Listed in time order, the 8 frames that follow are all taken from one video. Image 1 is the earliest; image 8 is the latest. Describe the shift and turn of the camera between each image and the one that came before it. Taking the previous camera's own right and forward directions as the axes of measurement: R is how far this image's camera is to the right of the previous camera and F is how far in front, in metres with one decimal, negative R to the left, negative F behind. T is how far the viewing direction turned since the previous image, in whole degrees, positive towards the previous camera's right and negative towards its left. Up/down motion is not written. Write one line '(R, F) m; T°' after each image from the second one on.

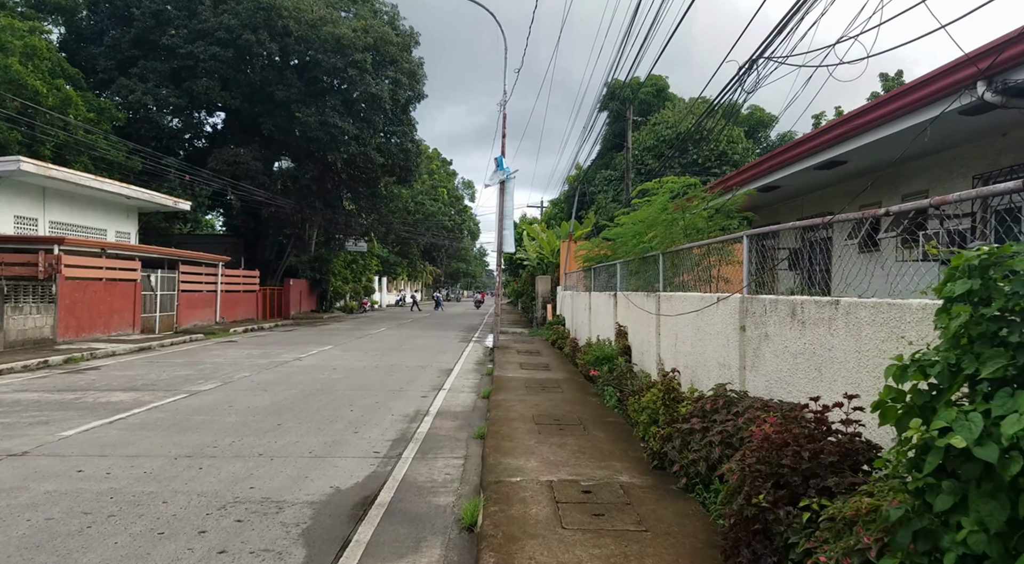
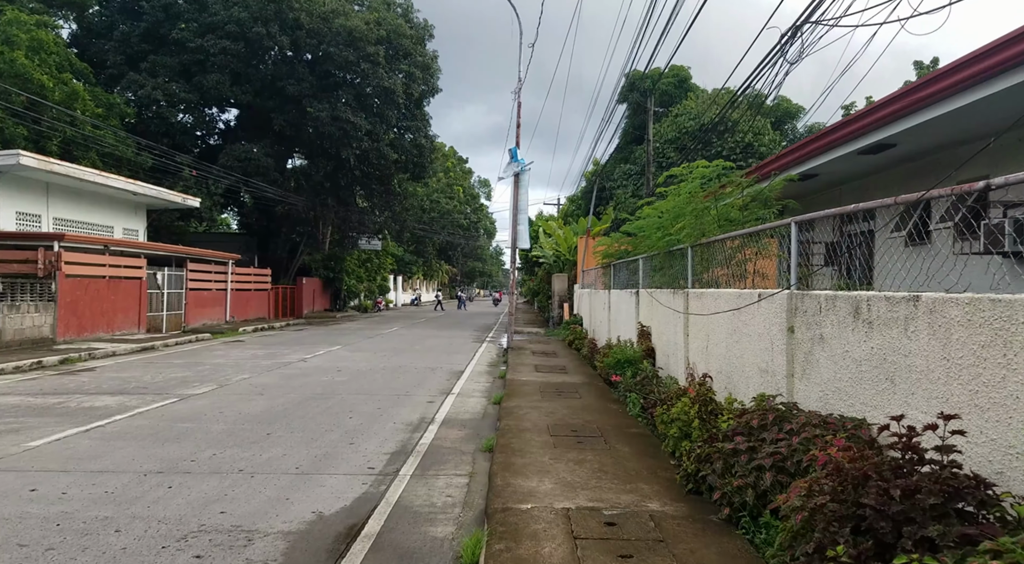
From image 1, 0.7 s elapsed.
(0.0, +0.7) m; -2°
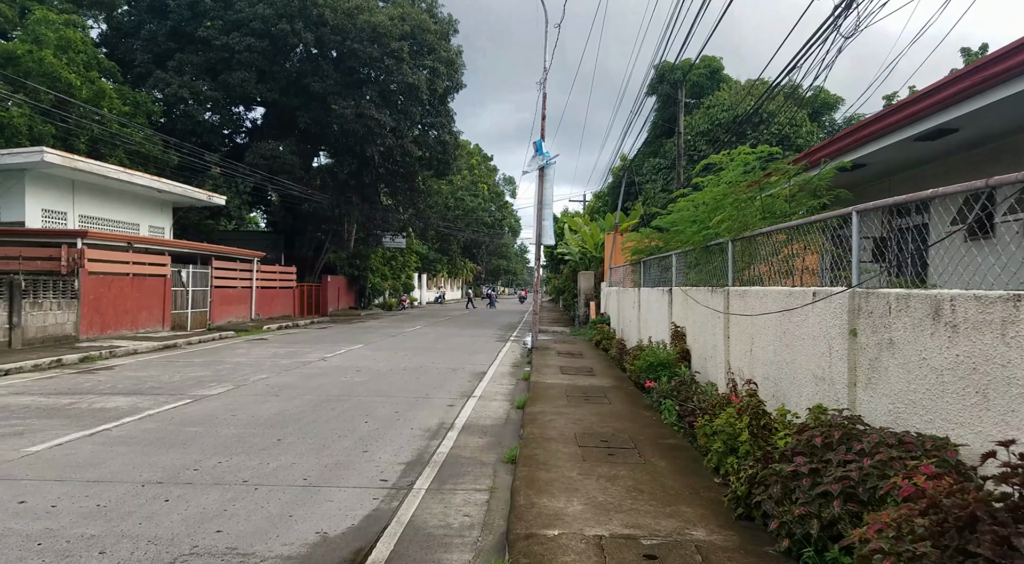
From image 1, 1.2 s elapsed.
(0.0, +0.5) m; -2°
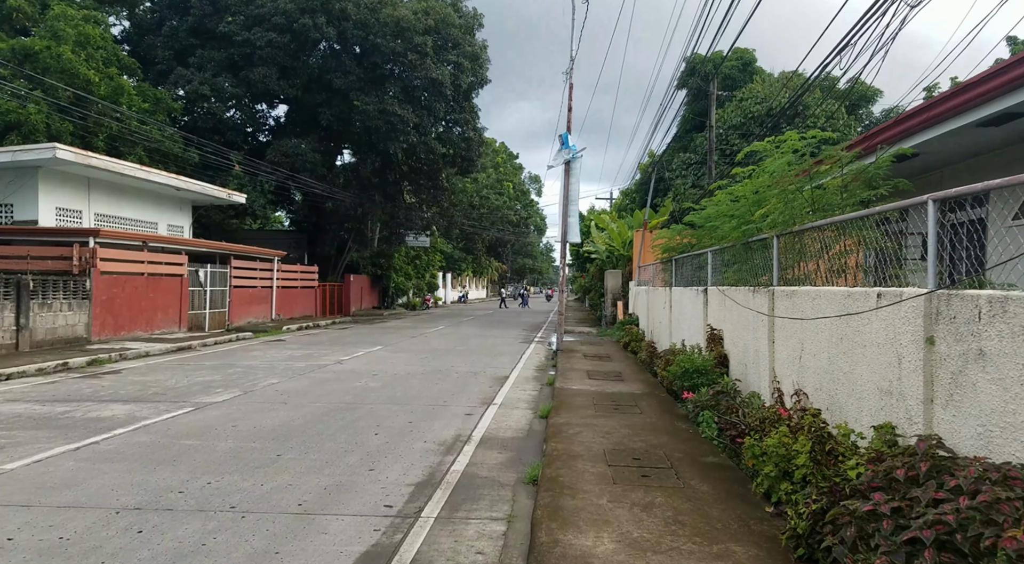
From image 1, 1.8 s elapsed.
(0.0, +0.6) m; -2°
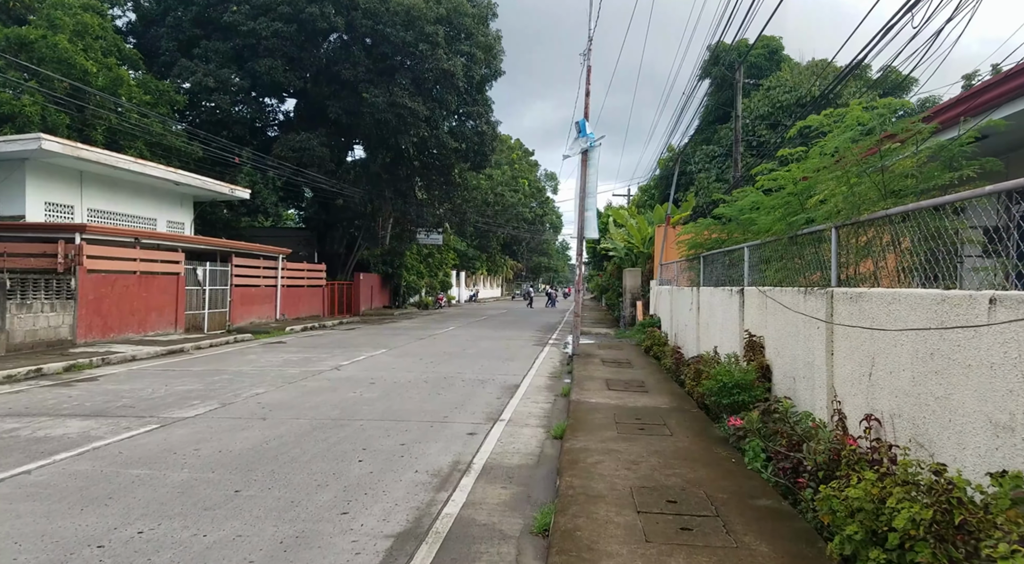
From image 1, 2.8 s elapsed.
(+0.1, +1.0) m; -1°
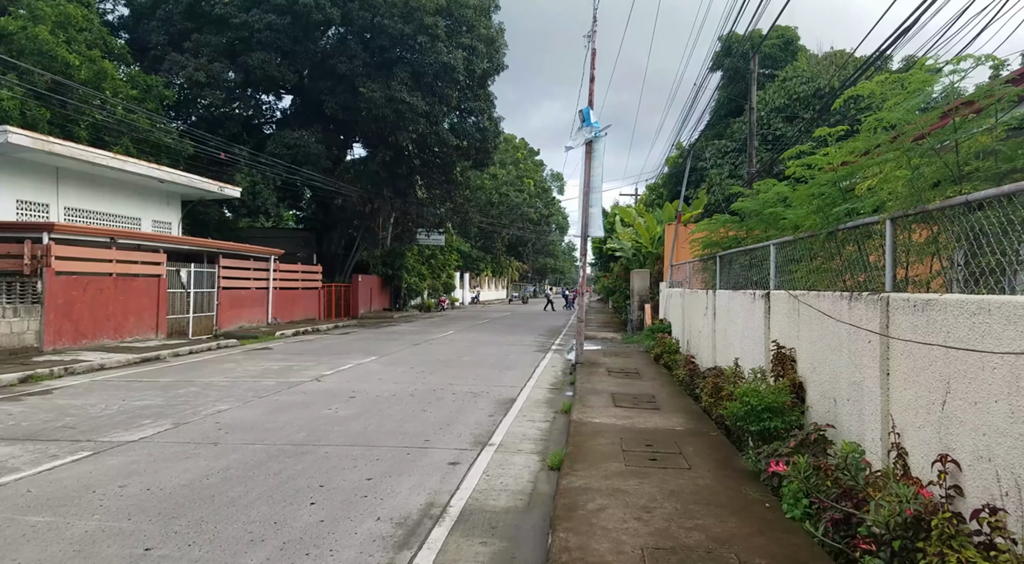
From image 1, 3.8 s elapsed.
(+0.2, +1.0) m; -1°
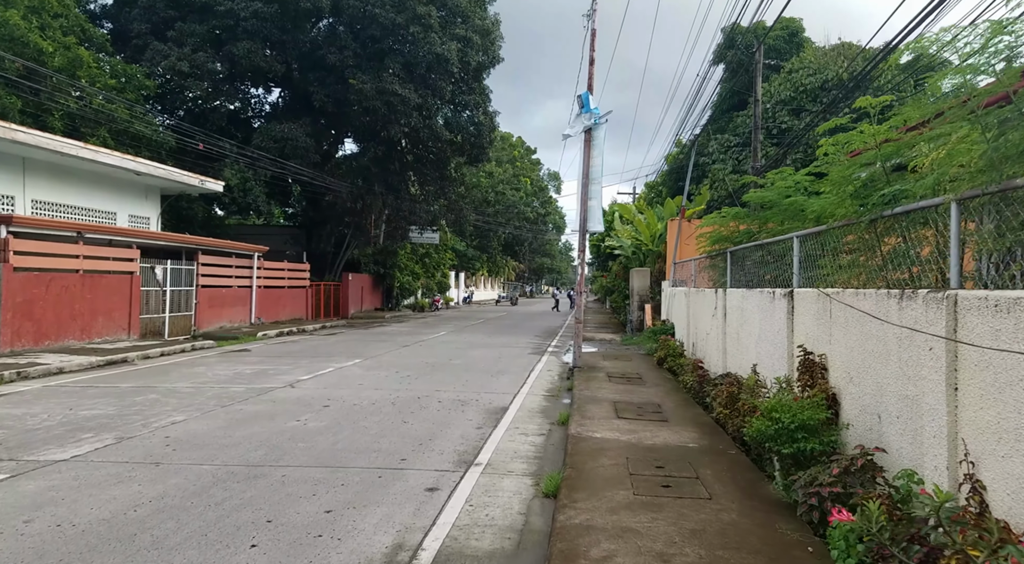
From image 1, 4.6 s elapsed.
(+0.1, +0.8) m; 0°
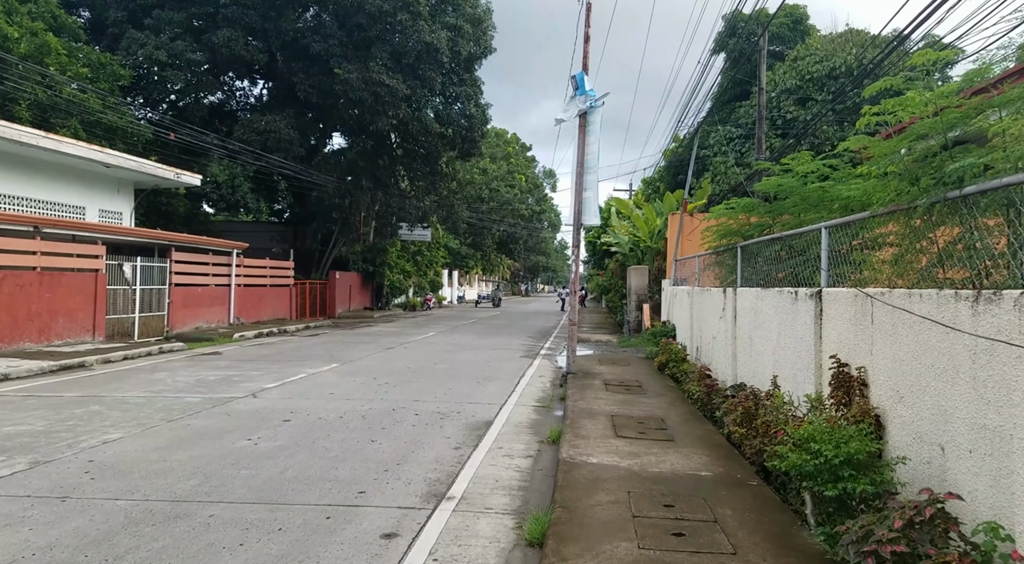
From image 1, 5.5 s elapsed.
(+0.1, +0.9) m; 0°
